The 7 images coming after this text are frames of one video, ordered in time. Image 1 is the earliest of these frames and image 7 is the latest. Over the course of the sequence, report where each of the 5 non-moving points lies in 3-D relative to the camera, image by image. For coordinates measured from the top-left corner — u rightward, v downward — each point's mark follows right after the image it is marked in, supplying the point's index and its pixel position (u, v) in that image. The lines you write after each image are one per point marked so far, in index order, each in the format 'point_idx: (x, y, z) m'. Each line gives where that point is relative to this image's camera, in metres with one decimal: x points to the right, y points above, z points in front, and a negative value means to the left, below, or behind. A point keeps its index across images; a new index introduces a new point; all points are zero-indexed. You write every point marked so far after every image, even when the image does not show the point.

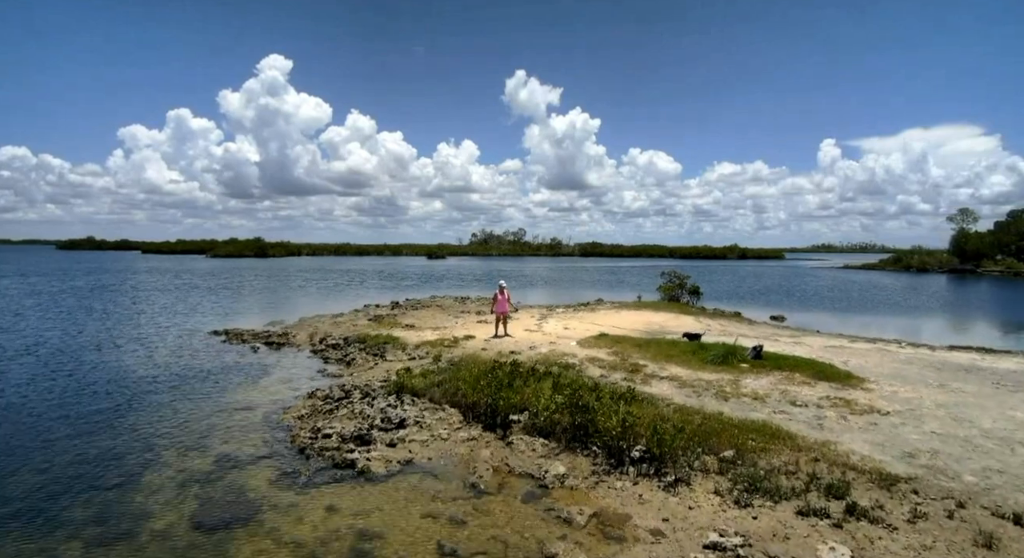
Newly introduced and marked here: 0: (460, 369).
0: (-1.9, -3.3, +19.5) m
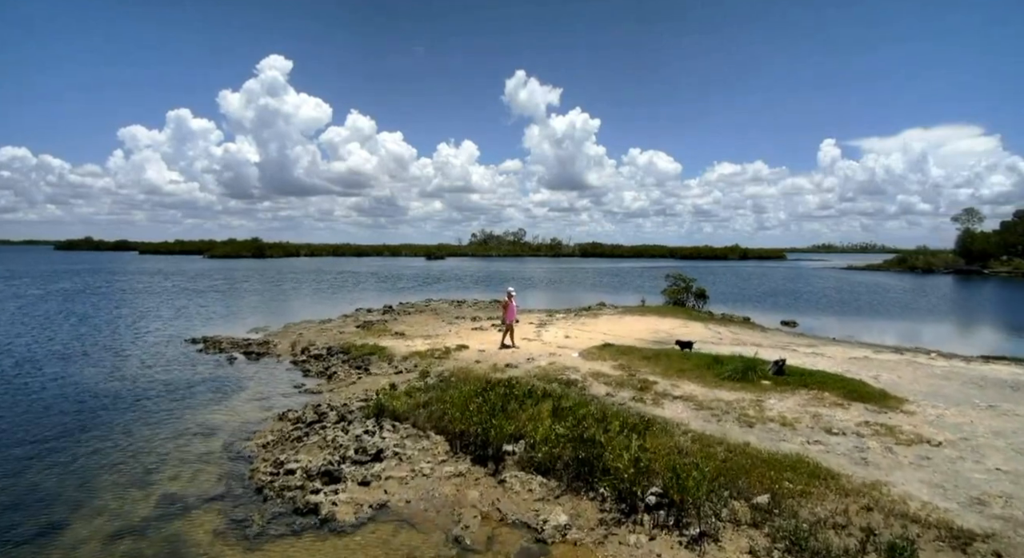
0: (-2.0, -3.5, +17.5) m
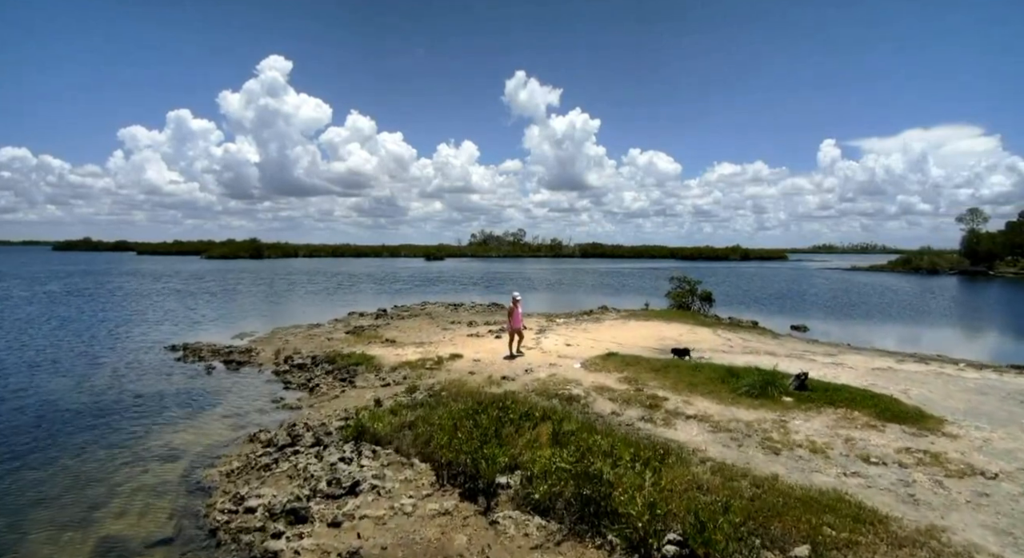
0: (-2.1, -3.7, +15.9) m
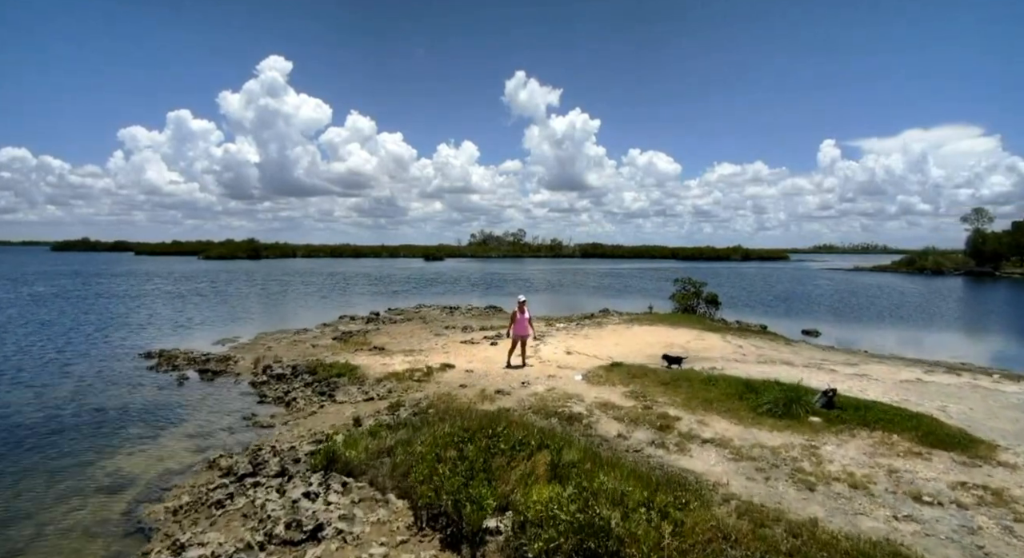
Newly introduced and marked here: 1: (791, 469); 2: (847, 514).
0: (-2.3, -3.9, +14.2) m
1: (+5.9, -4.0, +11.4) m
2: (+6.0, -4.2, +9.6) m
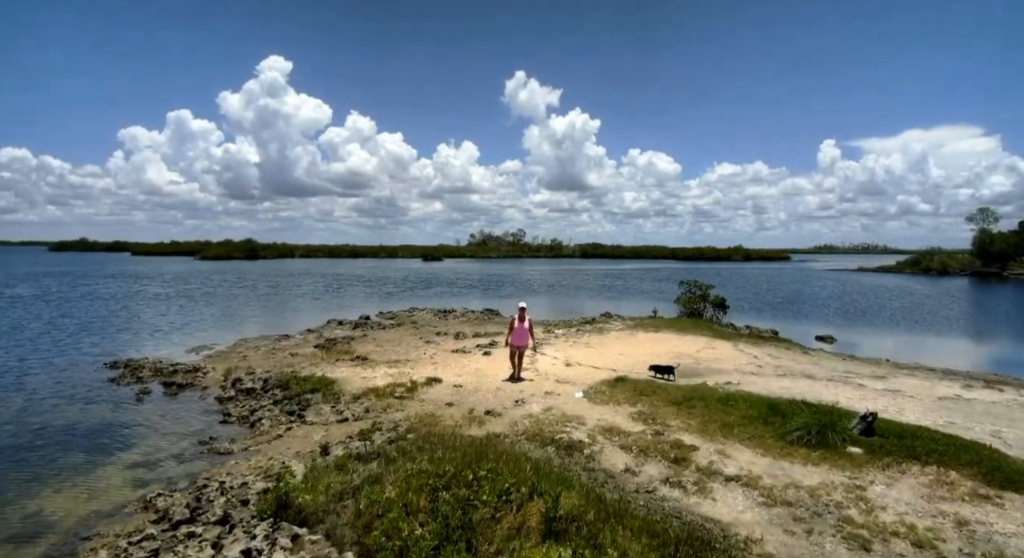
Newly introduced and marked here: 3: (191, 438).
0: (-2.6, -4.0, +12.2) m
1: (+5.7, -4.2, +9.4) m
2: (+5.7, -4.3, +7.6) m
3: (-9.4, -4.7, +15.8) m
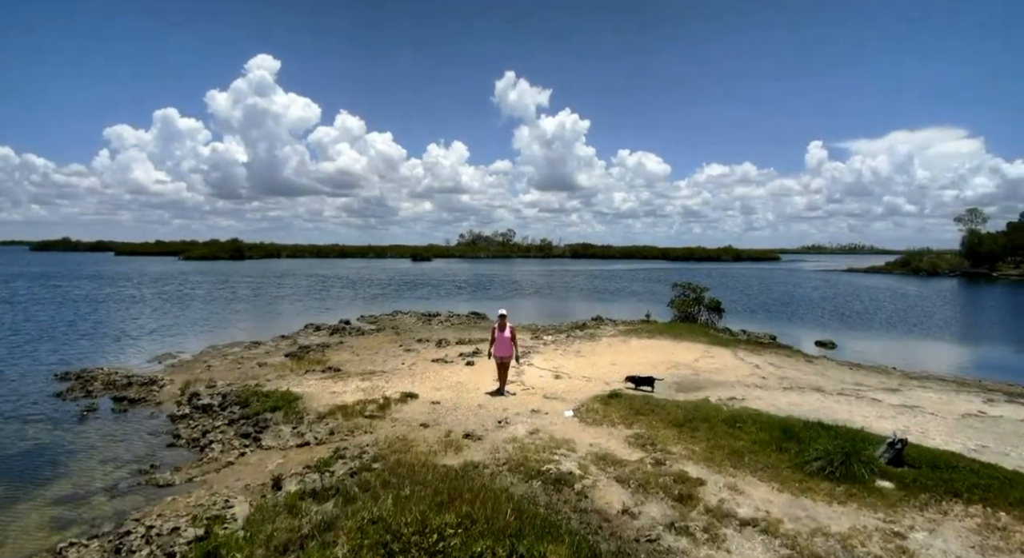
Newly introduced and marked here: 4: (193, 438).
0: (-3.0, -4.2, +10.5) m
1: (+5.3, -4.4, +7.8) m
2: (+5.4, -4.5, +6.0) m
3: (-9.9, -4.8, +14.0) m
4: (-9.1, -4.5, +15.3) m
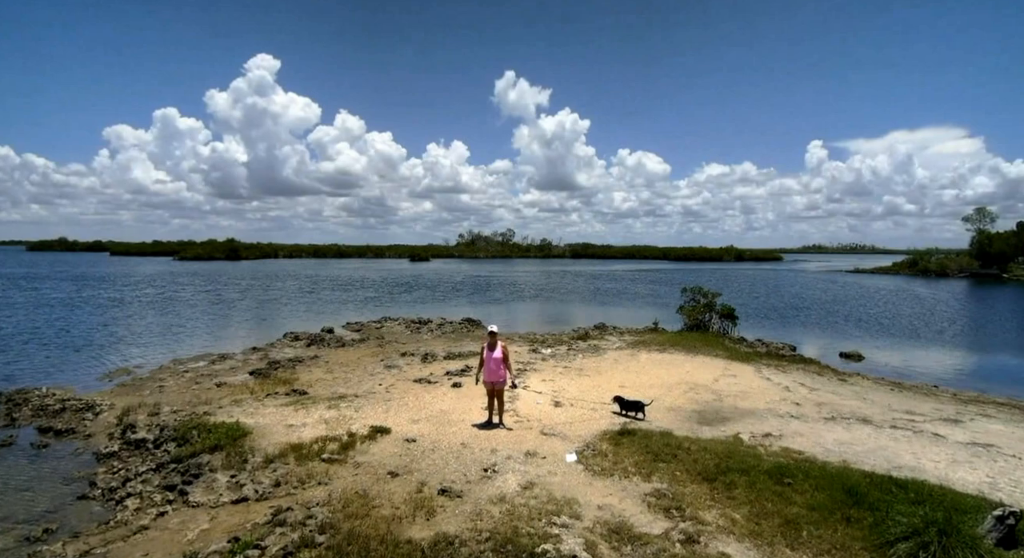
0: (-3.2, -4.5, +7.6) m
1: (+5.1, -4.7, +5.0) m
2: (+5.2, -4.8, +3.2) m
3: (-10.2, -5.2, +11.1) m
4: (-9.3, -4.8, +12.5) m
